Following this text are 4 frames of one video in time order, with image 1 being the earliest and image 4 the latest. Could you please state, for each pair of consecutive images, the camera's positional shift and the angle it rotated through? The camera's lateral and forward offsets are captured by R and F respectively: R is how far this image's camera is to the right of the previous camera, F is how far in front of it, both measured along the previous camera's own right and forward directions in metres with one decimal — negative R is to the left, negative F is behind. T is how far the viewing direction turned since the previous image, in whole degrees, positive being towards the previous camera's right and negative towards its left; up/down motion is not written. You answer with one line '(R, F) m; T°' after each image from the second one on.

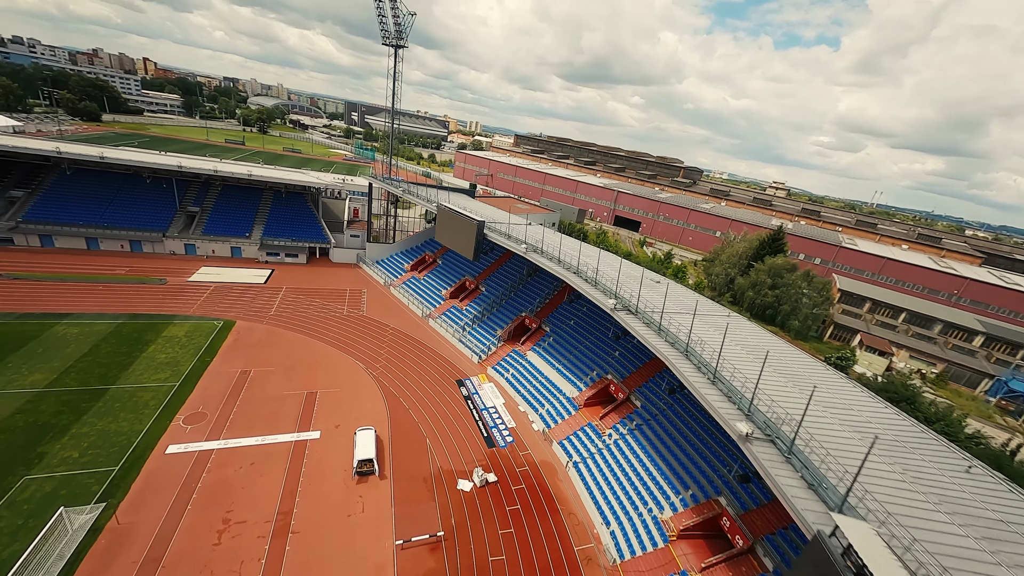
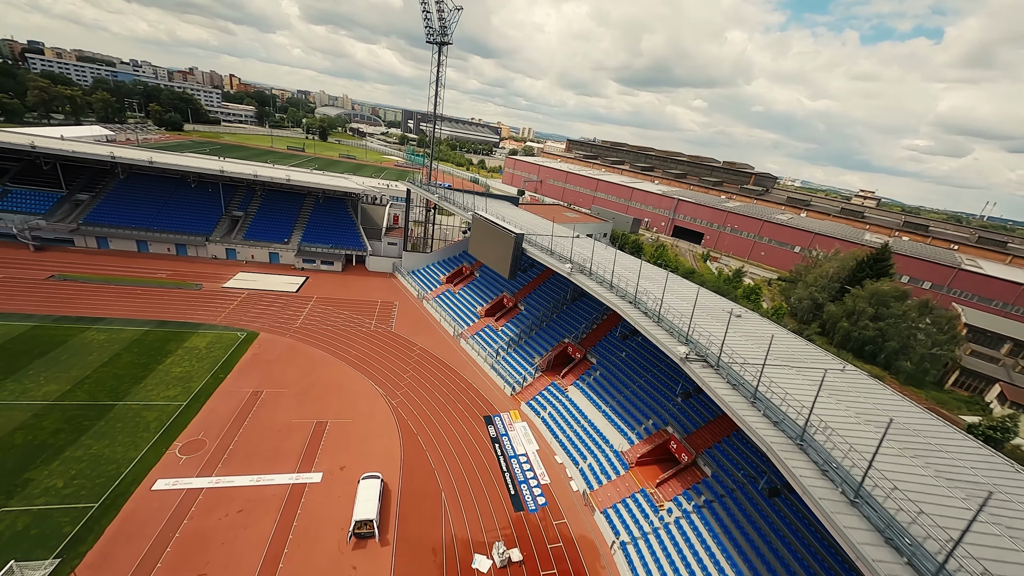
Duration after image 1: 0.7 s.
(+0.3, +3.4) m; -7°
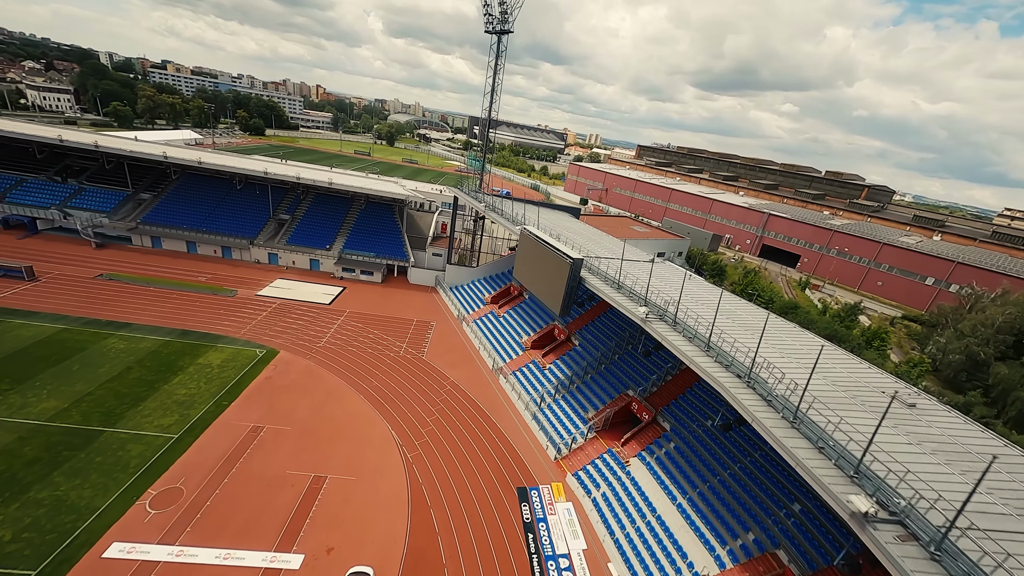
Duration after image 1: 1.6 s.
(+0.1, +4.4) m; -8°
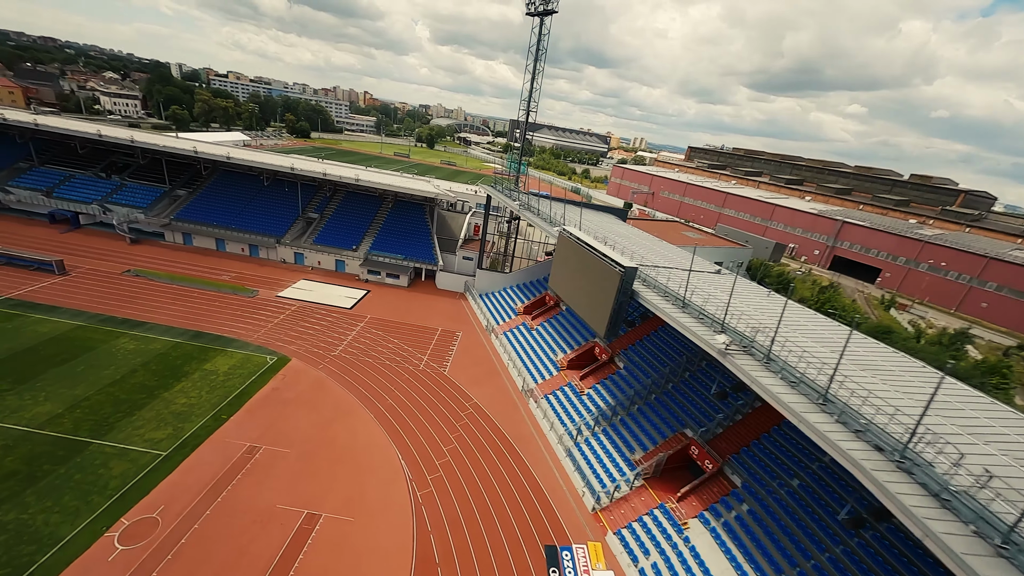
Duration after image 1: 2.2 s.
(0.0, +2.8) m; -5°
